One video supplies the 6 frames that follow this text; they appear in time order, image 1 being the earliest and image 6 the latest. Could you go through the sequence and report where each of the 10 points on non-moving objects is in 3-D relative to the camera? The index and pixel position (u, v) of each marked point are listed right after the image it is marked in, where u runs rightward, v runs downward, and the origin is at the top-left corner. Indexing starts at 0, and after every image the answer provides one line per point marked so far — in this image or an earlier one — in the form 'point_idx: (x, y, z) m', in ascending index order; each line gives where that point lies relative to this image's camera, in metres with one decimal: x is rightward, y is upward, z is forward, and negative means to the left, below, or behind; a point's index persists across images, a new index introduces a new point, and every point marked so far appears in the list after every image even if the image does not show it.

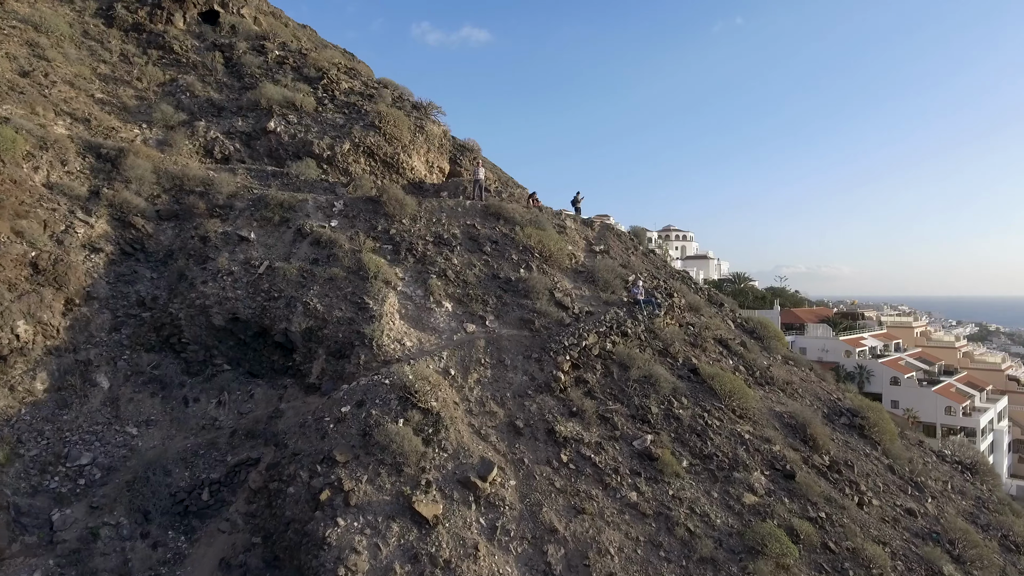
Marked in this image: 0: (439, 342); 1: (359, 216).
0: (-0.7, -0.5, +9.7) m
1: (-1.9, +0.9, +12.0) m
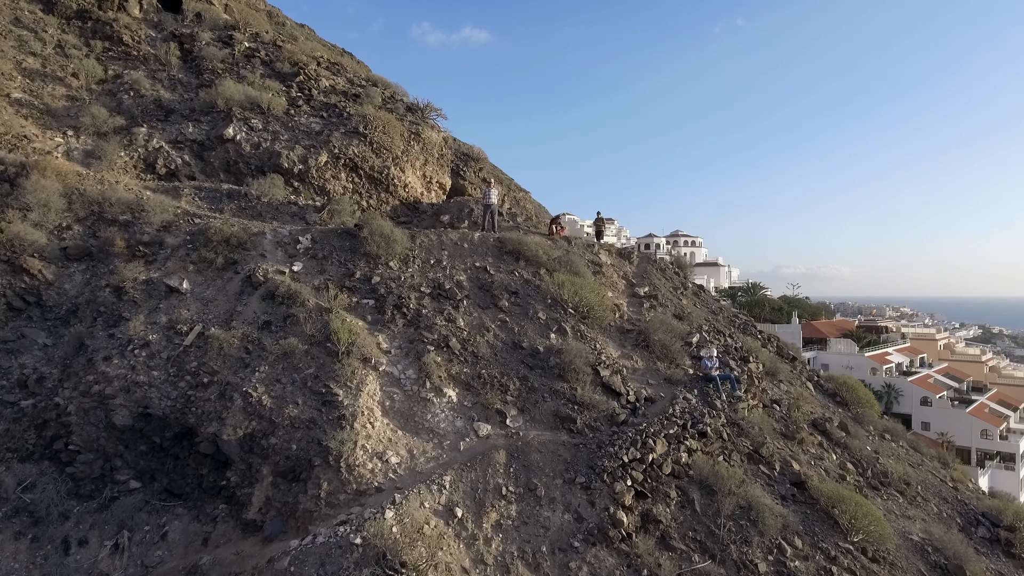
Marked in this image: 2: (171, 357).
0: (-0.5, -1.1, +6.6) m
1: (-1.6, +0.3, +9.0) m
2: (-2.6, -0.5, +7.5) m
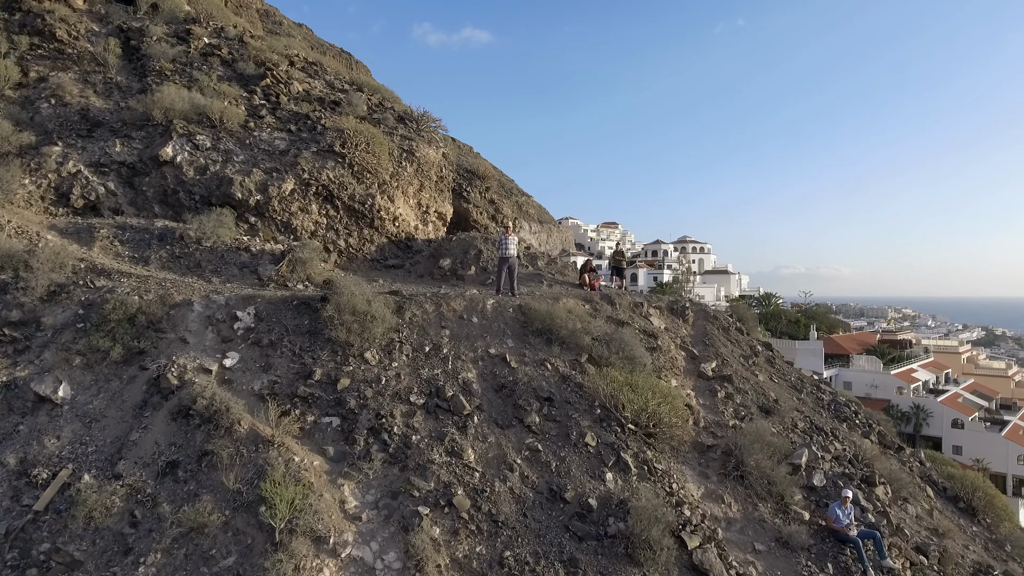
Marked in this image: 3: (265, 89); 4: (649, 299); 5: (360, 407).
0: (-0.3, -1.8, +3.9) m
1: (-1.4, -0.4, +6.2) m
2: (-2.4, -1.2, +4.7) m
3: (-2.9, +2.4, +11.7) m
4: (+1.3, -0.1, +9.2) m
5: (-0.9, -0.7, +5.6) m
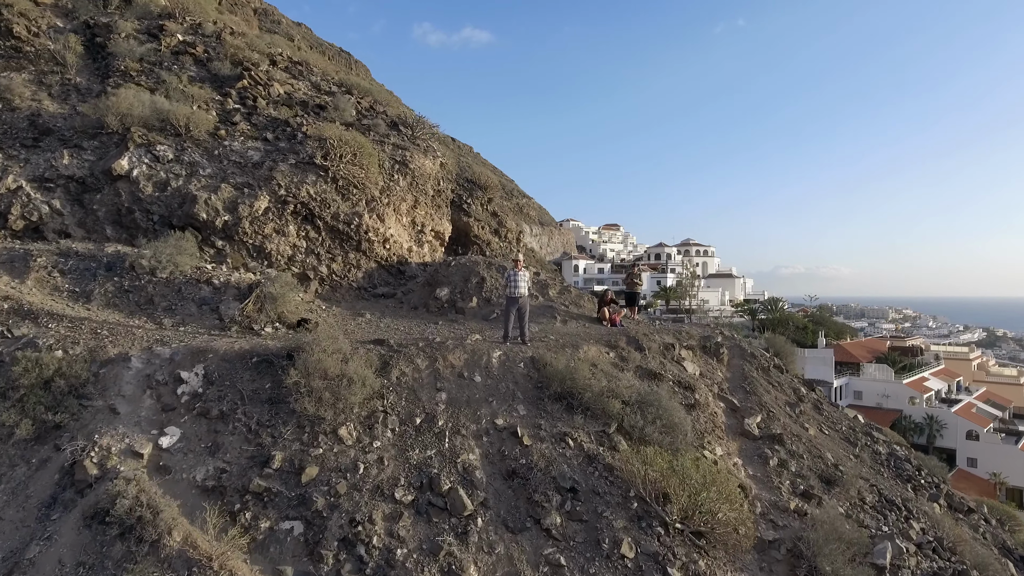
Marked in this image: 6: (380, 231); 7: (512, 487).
0: (-0.2, -2.0, +2.6) m
1: (-1.4, -0.6, +4.9) m
2: (-2.3, -1.4, +3.4) m
3: (-2.9, +2.1, +10.4) m
4: (+1.3, -0.4, +7.9) m
5: (-0.8, -1.0, +4.4) m
6: (-1.2, +0.5, +9.1) m
7: (0.0, -0.9, +4.7) m
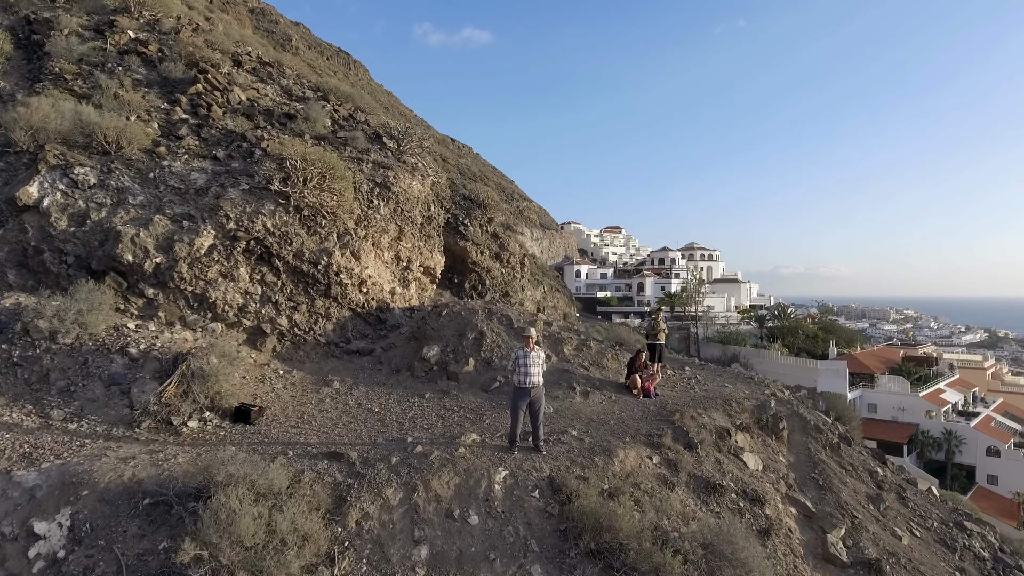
0: (-0.2, -2.4, +0.9) m
1: (-1.3, -1.0, +3.3) m
2: (-2.3, -1.8, +1.8) m
3: (-2.8, +1.7, +8.7) m
4: (+1.4, -0.8, +6.3) m
5: (-0.8, -1.4, +2.7) m
6: (-1.2, +0.1, +7.5) m
7: (0.0, -1.3, +3.0) m
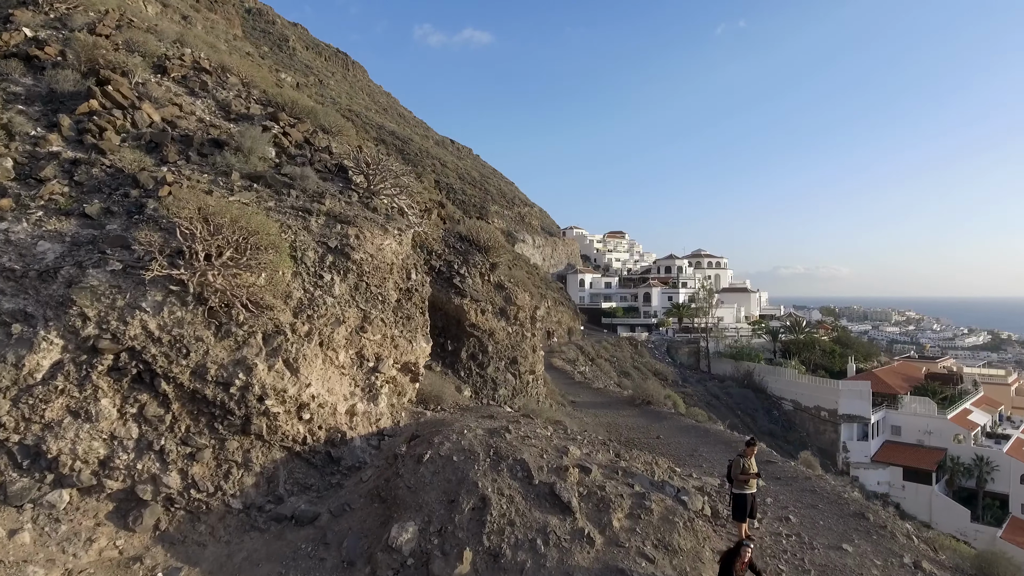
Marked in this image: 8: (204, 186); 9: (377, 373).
0: (-0.1, -3.1, -1.5) m
1: (-1.3, -1.7, +0.8) m
2: (-2.2, -2.5, -0.7) m
3: (-2.7, +1.1, +6.2) m
4: (+1.5, -1.4, +3.8) m
5: (-0.7, -2.0, +0.2) m
6: (-1.1, -0.5, +5.0) m
7: (+0.1, -1.9, +0.6) m
8: (-1.7, +0.6, +5.5) m
9: (-0.8, -0.5, +5.8) m
